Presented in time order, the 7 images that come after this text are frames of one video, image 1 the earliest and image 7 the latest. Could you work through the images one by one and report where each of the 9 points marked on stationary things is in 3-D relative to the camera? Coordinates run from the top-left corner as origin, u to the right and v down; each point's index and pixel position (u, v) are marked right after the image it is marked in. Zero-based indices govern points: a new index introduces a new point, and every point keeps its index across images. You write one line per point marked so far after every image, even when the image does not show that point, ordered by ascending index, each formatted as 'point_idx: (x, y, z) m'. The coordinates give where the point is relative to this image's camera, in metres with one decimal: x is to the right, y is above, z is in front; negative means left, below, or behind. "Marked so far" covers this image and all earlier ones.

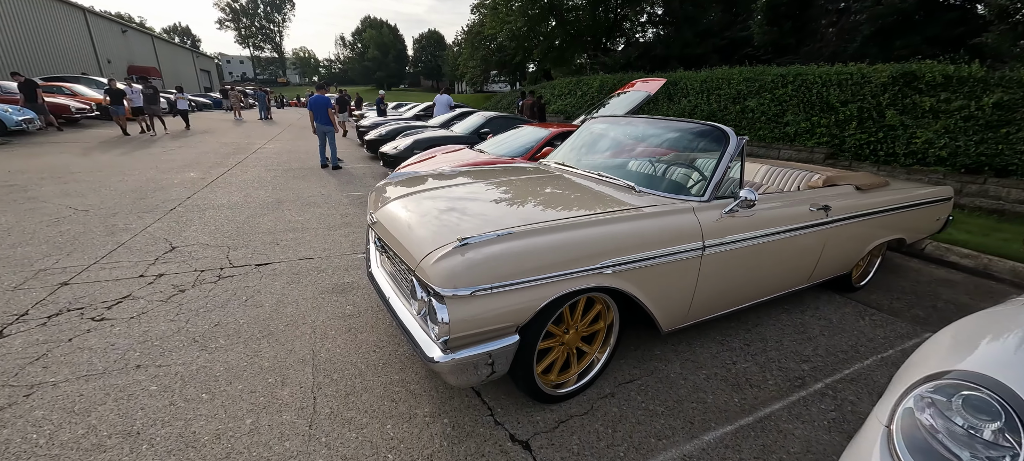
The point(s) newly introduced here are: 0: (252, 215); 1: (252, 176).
0: (-3.2, +0.2, +4.9) m
1: (-4.7, +1.0, +7.2) m
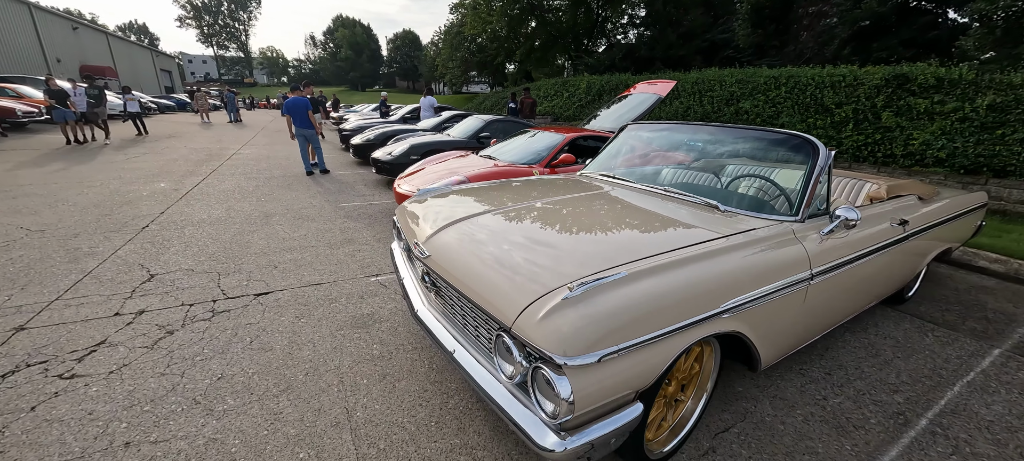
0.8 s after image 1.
0: (-3.0, 0.0, +4.4) m
1: (-4.7, +0.7, +6.6) m
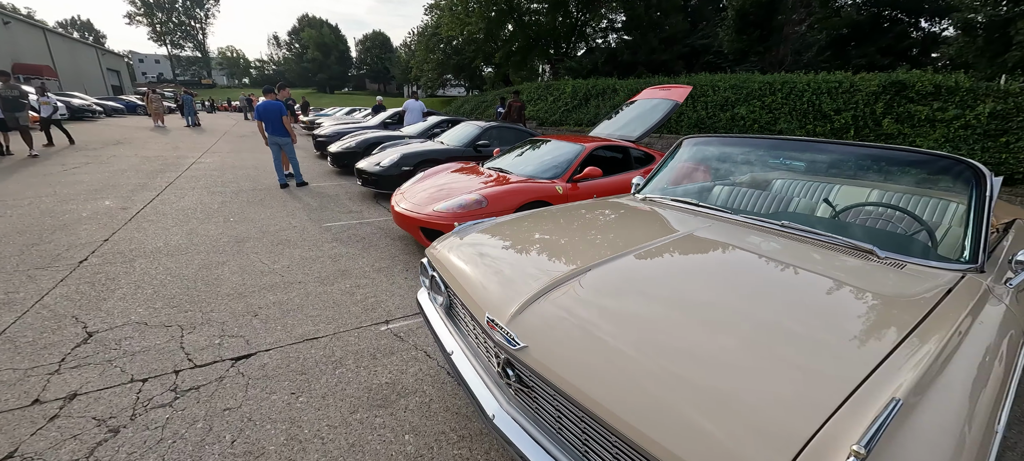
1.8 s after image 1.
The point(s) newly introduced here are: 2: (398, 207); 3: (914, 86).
0: (-2.8, -0.3, +3.6) m
1: (-4.6, +0.4, +5.7) m
2: (-1.2, +0.3, +4.3) m
3: (+7.0, +2.6, +7.0) m
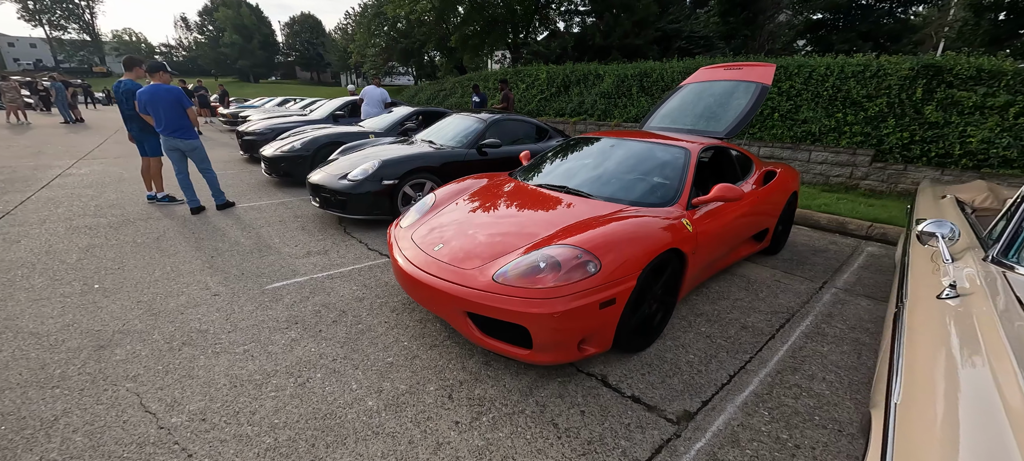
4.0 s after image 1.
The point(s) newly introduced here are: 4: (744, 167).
0: (-2.1, -0.8, +1.7) m
1: (-4.2, -0.2, +3.5) m
2: (-0.7, -0.2, +2.5) m
3: (+7.0, +2.6, +6.3) m
4: (+2.1, +0.6, +3.5) m
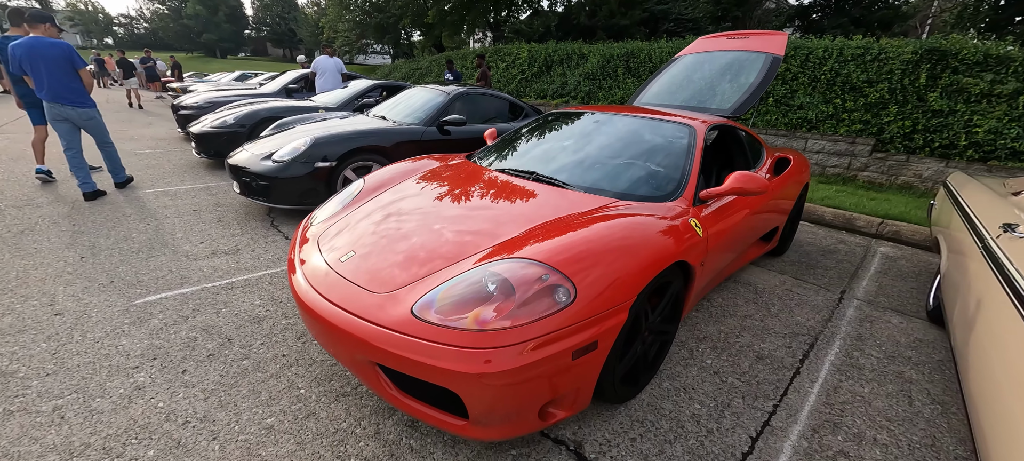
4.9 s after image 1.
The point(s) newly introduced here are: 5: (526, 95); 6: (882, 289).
0: (-2.3, -0.9, +0.9) m
1: (-4.5, -0.1, +2.6) m
2: (-0.9, -0.2, +1.8) m
3: (+6.6, +2.6, +5.8) m
4: (+1.8, +0.6, +2.9) m
5: (+0.4, +4.0, +11.6) m
6: (+2.7, -0.4, +2.9) m
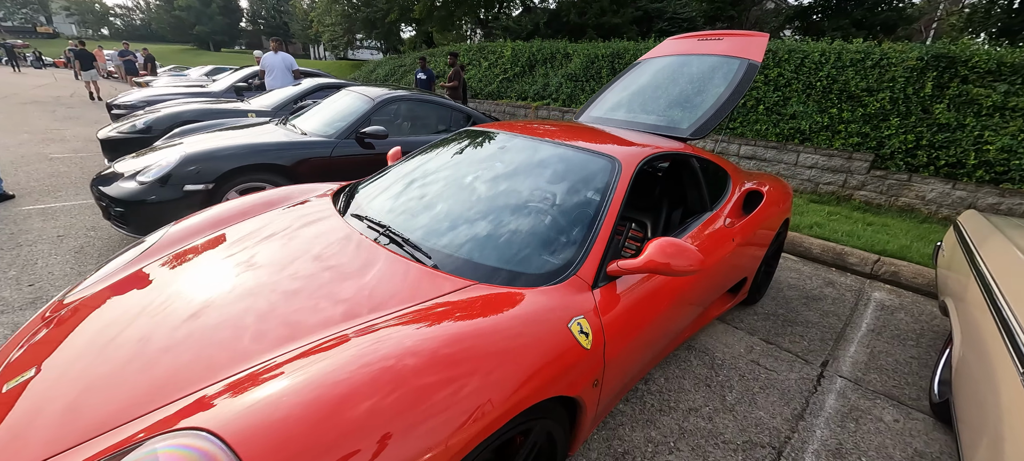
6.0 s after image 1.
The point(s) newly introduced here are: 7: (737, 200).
0: (-2.9, -1.1, +0.3) m
1: (-5.1, -0.3, +2.1) m
2: (-1.5, -0.5, +1.2) m
3: (+6.1, +2.2, +5.2) m
4: (+1.2, +0.3, +2.3) m
5: (-0.1, +3.7, +11.0) m
6: (+2.1, -0.8, +2.3) m
7: (+1.3, +0.2, +2.4) m
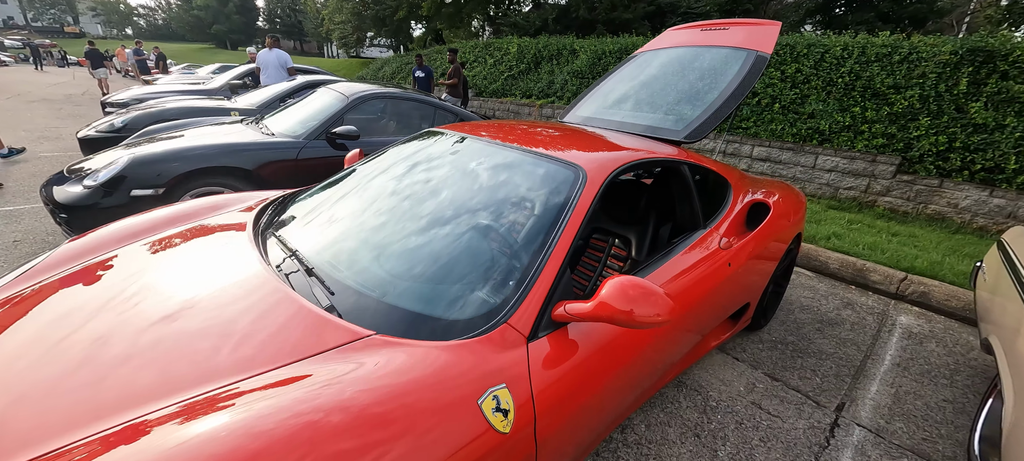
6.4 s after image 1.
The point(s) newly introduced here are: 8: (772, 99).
0: (-3.2, -1.2, +0.1) m
1: (-5.3, -0.4, +1.9) m
2: (-1.8, -0.5, +1.0) m
3: (+6.0, +2.1, +4.7) m
4: (+1.0, +0.2, +2.0) m
5: (0.0, +3.7, +10.7) m
6: (+1.9, -0.9, +2.0) m
7: (+1.2, +0.1, +2.0) m
8: (+4.2, +2.1, +6.4) m
